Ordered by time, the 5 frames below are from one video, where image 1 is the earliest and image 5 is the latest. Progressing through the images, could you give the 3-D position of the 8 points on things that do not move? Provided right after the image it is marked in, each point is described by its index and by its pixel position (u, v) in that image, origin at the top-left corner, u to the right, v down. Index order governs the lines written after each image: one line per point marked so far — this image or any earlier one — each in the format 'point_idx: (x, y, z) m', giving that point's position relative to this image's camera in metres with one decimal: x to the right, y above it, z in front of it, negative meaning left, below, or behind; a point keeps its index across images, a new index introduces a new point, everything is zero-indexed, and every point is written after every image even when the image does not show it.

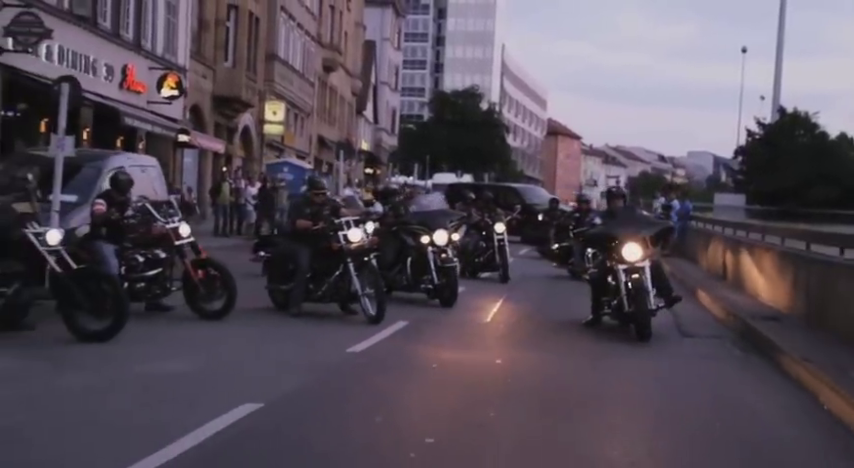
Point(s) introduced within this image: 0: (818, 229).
0: (+5.0, 0.0, +16.6) m
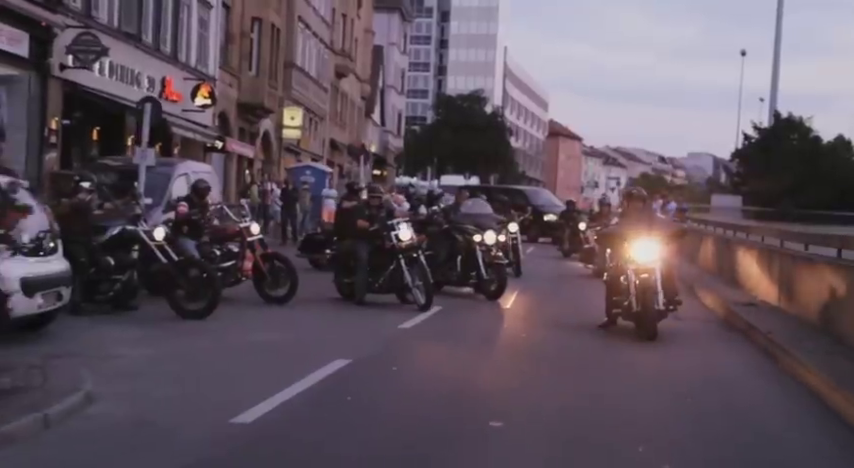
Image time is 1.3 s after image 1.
0: (+5.4, 0.0, +19.1) m
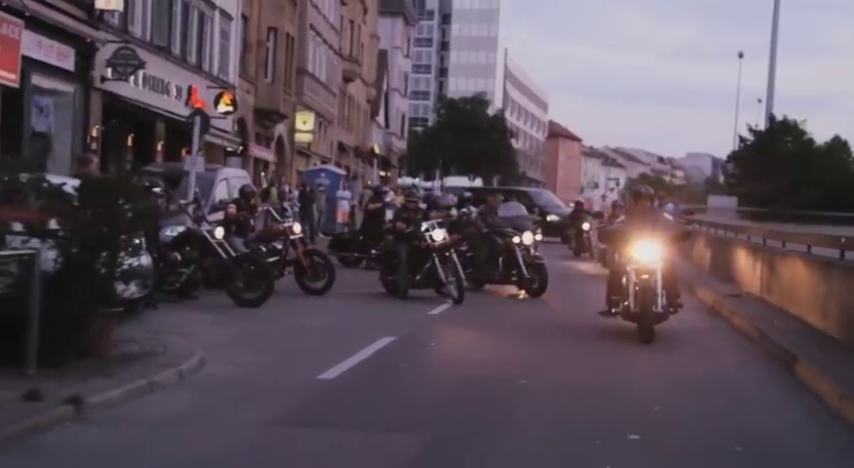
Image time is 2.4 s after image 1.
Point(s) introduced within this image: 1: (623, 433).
0: (+5.7, +0.1, +21.2) m
1: (+1.3, -1.4, +9.1) m
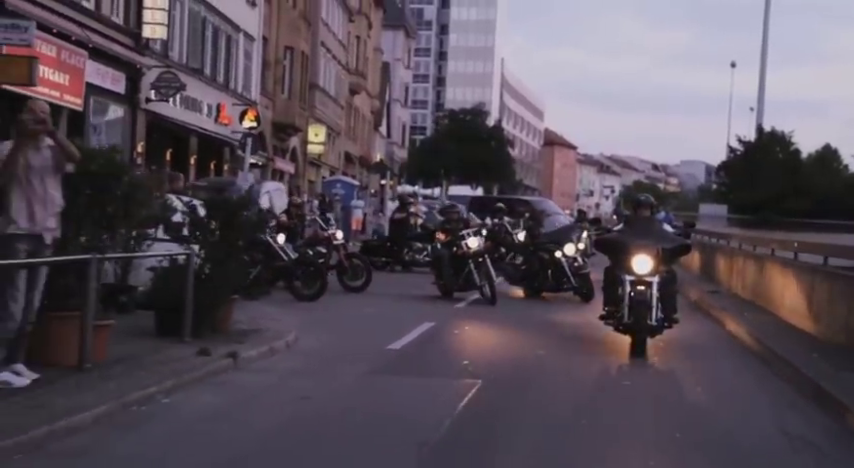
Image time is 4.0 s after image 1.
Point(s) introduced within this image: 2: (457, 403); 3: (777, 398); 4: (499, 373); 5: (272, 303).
0: (+6.0, -0.1, +24.2) m
1: (+1.7, -1.4, +12.0) m
2: (+0.3, -1.3, +10.6) m
3: (+3.3, -1.5, +12.7) m
4: (+0.7, -1.3, +13.1) m
5: (-2.1, -0.9, +17.9) m
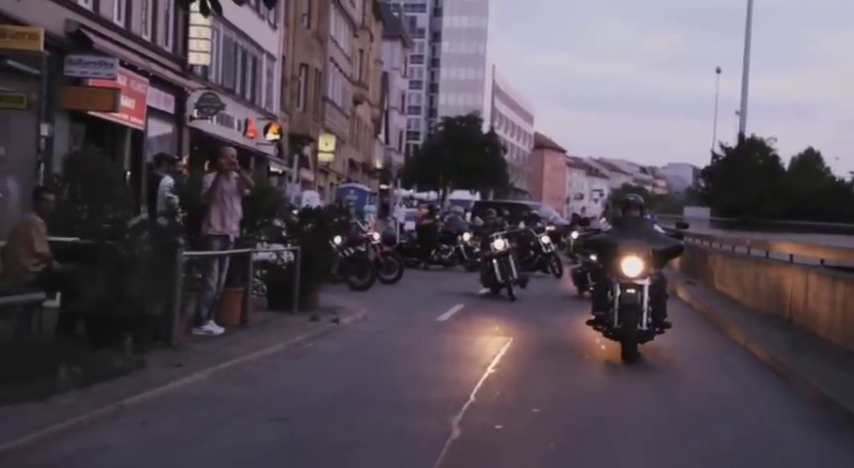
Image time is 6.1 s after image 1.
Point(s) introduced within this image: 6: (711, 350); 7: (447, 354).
0: (+6.4, -0.1, +28.3) m
1: (+2.2, -1.4, +16.1) m
2: (+0.7, -1.3, +14.7) m
3: (+3.8, -1.5, +16.9) m
4: (+1.2, -1.3, +17.2) m
5: (-1.6, -1.0, +22.0) m
6: (+3.6, -1.5, +17.2) m
7: (+0.2, -1.3, +13.9) m
